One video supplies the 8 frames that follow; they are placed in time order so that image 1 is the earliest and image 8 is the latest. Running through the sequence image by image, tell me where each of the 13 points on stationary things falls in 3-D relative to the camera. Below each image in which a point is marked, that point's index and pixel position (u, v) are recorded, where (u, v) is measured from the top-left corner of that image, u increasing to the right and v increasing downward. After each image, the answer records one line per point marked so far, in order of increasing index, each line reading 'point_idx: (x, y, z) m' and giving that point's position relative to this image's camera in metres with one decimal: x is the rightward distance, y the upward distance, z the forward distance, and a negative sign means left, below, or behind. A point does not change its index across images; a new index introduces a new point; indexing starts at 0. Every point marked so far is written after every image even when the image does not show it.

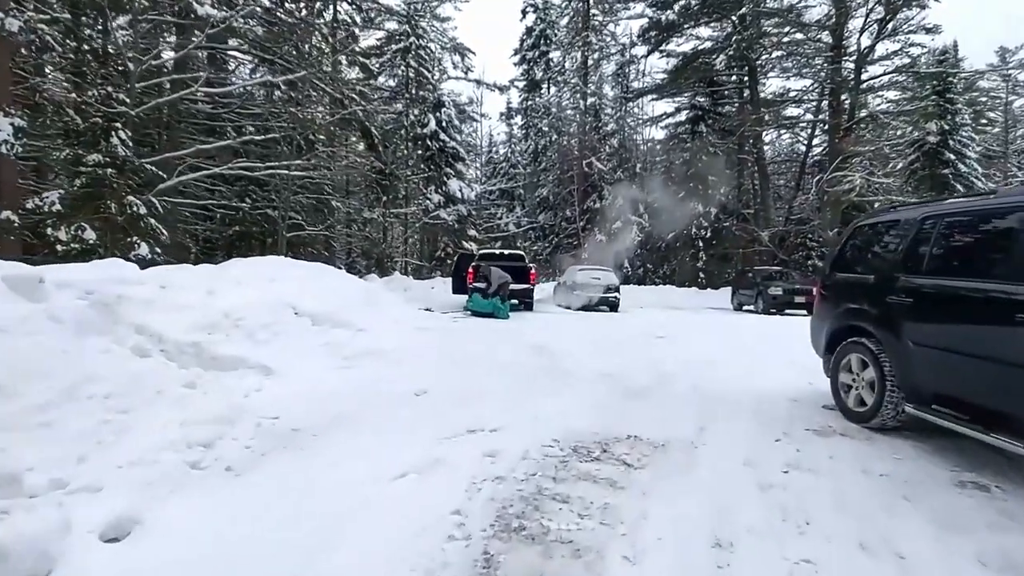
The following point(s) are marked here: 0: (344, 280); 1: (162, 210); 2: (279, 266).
0: (-3.2, +0.1, +10.1) m
1: (-8.3, +1.9, +12.4) m
2: (-4.1, +0.4, +9.3) m
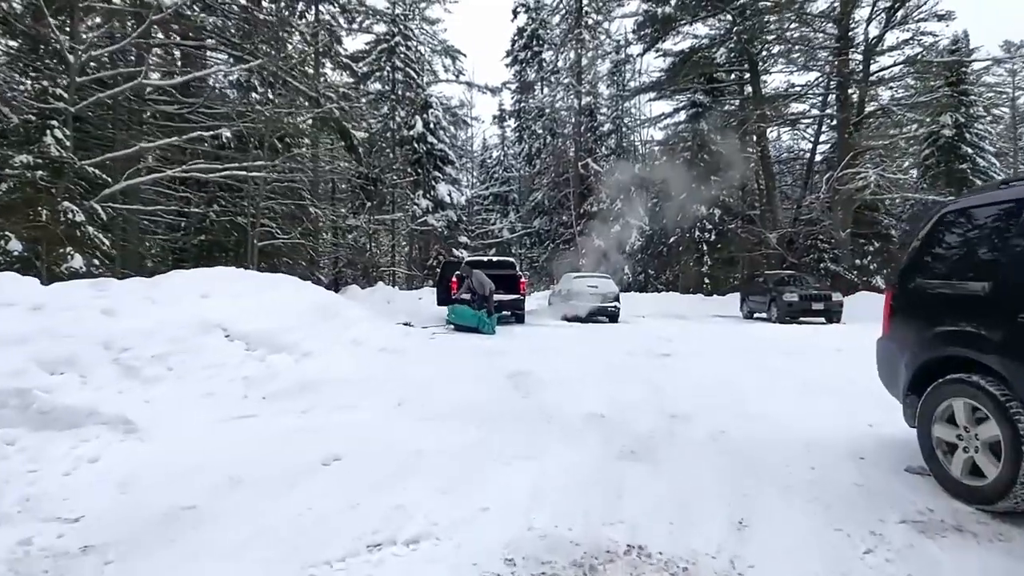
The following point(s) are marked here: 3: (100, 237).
0: (-3.5, -0.1, +8.7) m
1: (-8.7, +1.5, +11.1) m
2: (-4.4, +0.1, +8.0) m
3: (-8.2, +1.0, +10.3) m
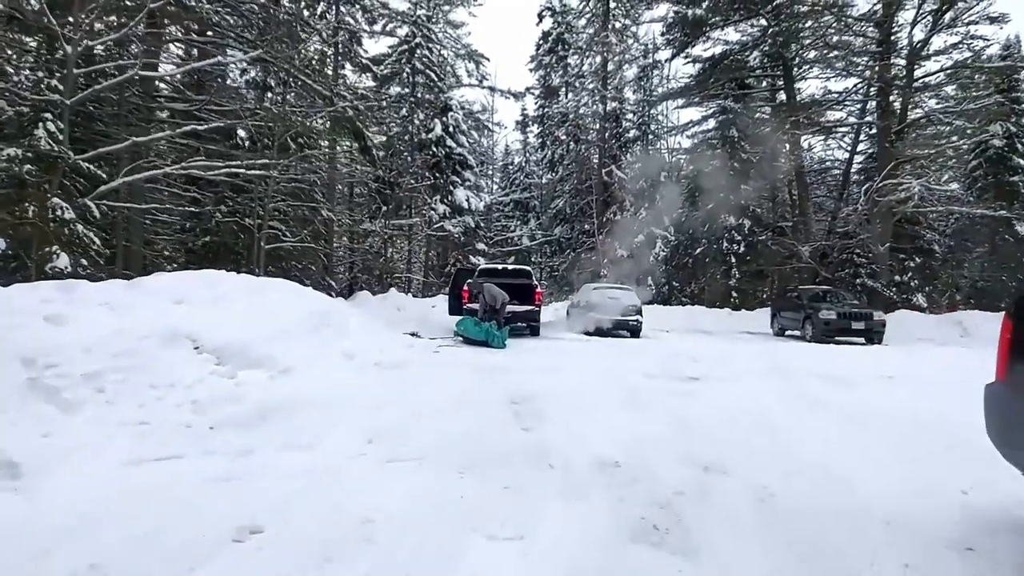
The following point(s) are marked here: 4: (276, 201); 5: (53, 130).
0: (-3.4, -0.2, +8.0) m
1: (-8.4, +1.5, +10.6) m
2: (-4.2, 0.0, +7.3) m
3: (-7.9, +1.0, +9.8) m
4: (-8.0, +2.9, +17.4) m
5: (-8.8, +3.0, +10.0) m
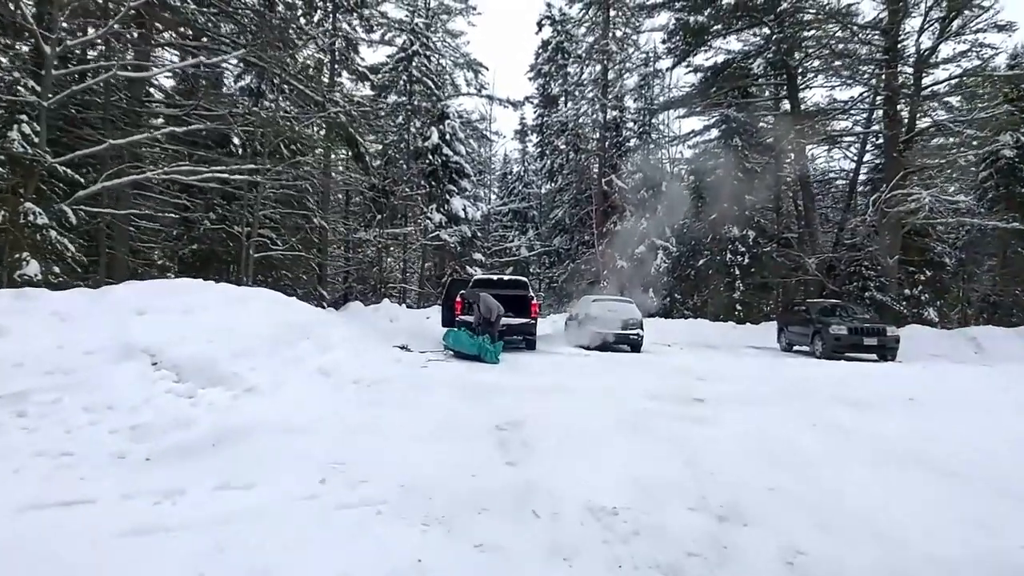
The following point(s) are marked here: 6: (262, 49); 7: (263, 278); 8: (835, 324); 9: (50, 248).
0: (-3.5, -0.4, +7.5) m
1: (-8.5, +1.3, +10.1) m
2: (-4.4, -0.1, +6.8) m
3: (-8.0, +0.8, +9.3) m
4: (-8.1, +2.6, +17.0) m
5: (-8.9, +2.9, +9.6) m
6: (-6.5, +6.2, +13.6) m
7: (-8.7, +0.4, +18.1) m
8: (+8.5, -1.0, +13.7) m
9: (-8.1, +0.7, +9.2) m
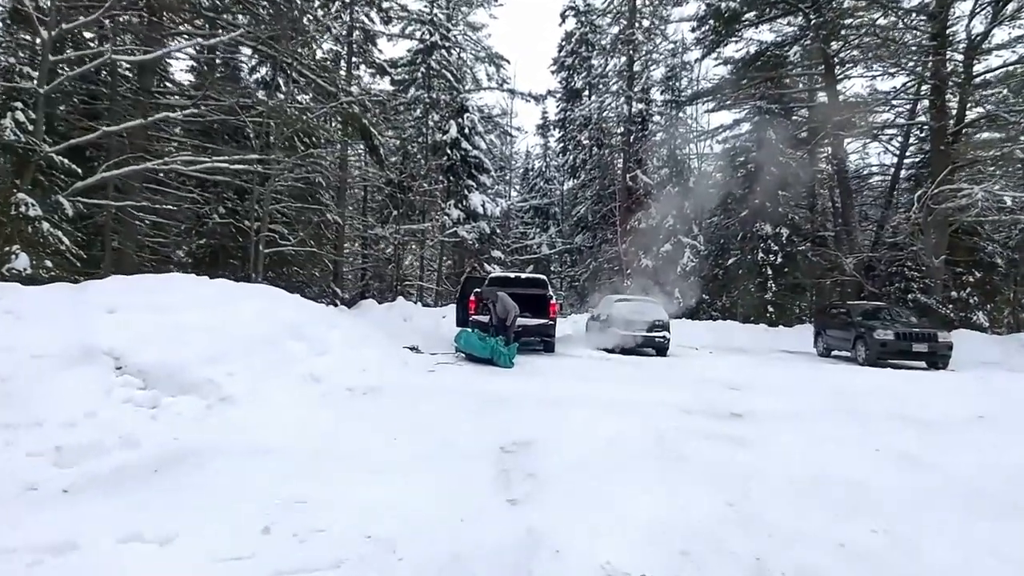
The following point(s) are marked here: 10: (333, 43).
0: (-3.3, -0.3, +6.9) m
1: (-8.2, +1.4, +9.8) m
2: (-4.2, 0.0, +6.2) m
3: (-7.8, +0.9, +8.9) m
4: (-7.5, +2.7, +16.5) m
5: (-8.6, +3.0, +9.2) m
6: (-6.0, +6.3, +13.1) m
7: (-8.1, +0.5, +17.8) m
8: (+8.9, -1.0, +12.6) m
9: (-7.8, +0.8, +8.8) m
10: (-6.4, +8.8, +18.9) m
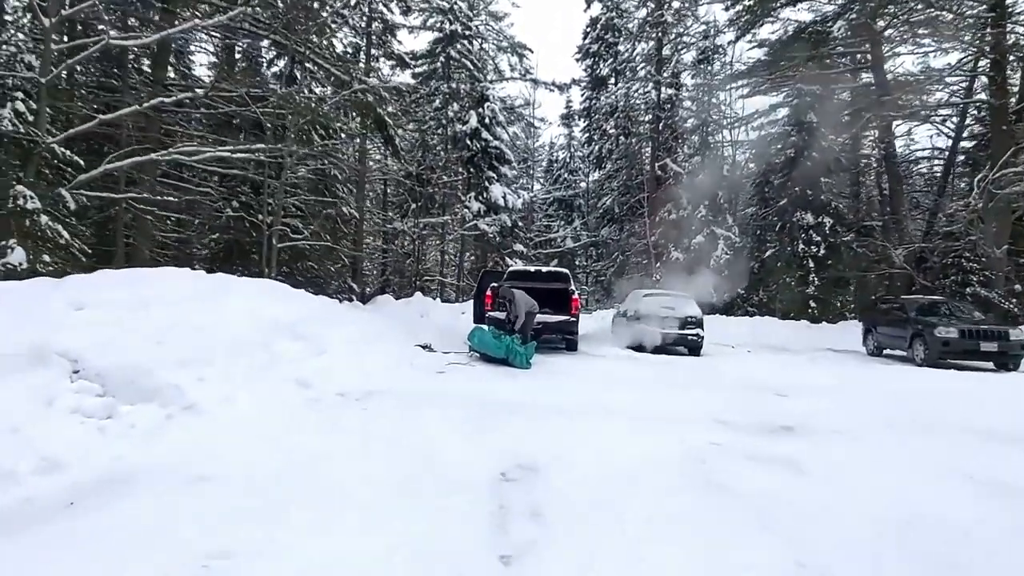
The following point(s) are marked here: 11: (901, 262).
0: (-3.1, -0.2, +6.3) m
1: (-7.9, +1.5, +9.4) m
2: (-4.1, 0.0, +5.7) m
3: (-7.5, +1.0, +8.6) m
4: (-6.8, +2.8, +16.1) m
5: (-8.3, +3.0, +8.9) m
6: (-5.5, +6.4, +12.6) m
7: (-7.3, +0.6, +17.4) m
8: (+9.4, -0.8, +11.4) m
9: (-7.6, +0.9, +8.4) m
10: (-5.7, +9.0, +18.4) m
11: (+13.9, +0.9, +18.6) m
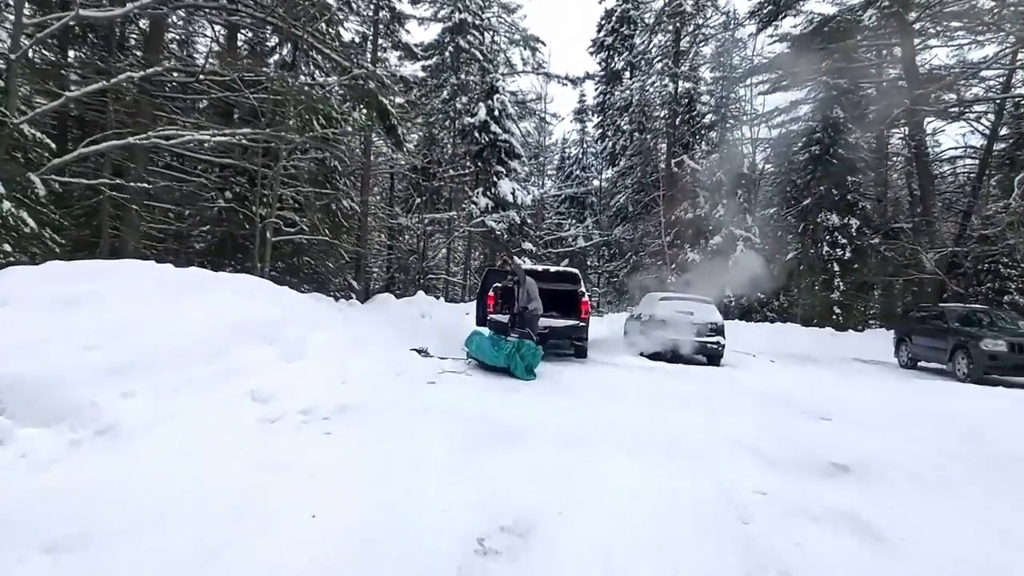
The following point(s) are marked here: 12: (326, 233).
0: (-3.1, -0.2, +5.6) m
1: (-7.8, +1.6, +8.7) m
2: (-4.1, +0.1, +5.0) m
3: (-7.4, +1.1, +7.9) m
4: (-6.5, +2.9, +15.5) m
5: (-8.2, +3.2, +8.2) m
6: (-5.3, +6.5, +11.9) m
7: (-7.1, +0.7, +16.7) m
8: (+9.5, -1.0, +10.4) m
9: (-7.5, +1.0, +7.7) m
10: (-5.3, +9.1, +17.7) m
11: (+14.2, +0.7, +17.5) m
12: (-5.6, +1.7, +16.0) m
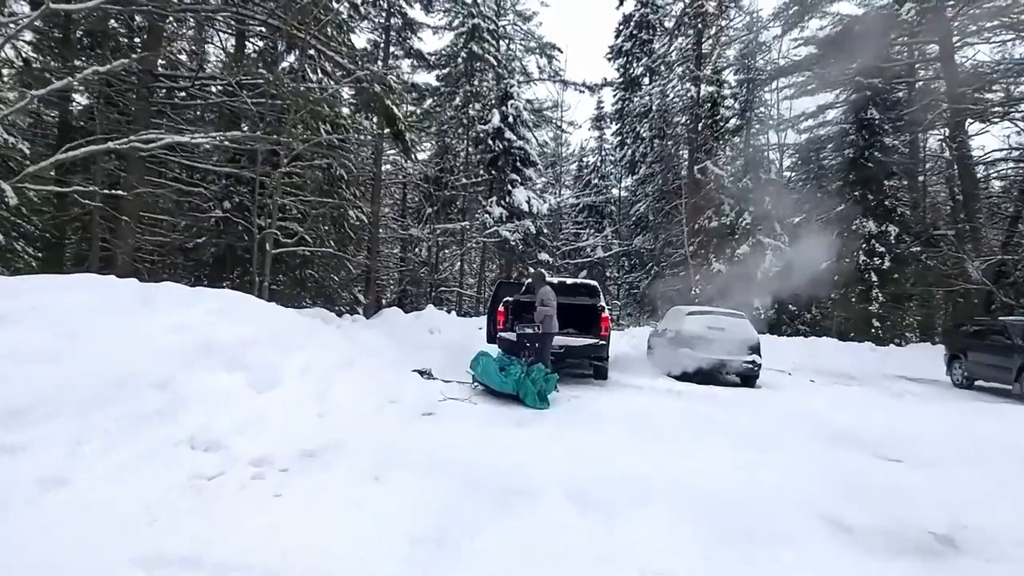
0: (-3.1, -0.4, +4.8) m
1: (-7.6, +1.3, +8.2) m
2: (-4.0, -0.1, +4.2) m
3: (-7.3, +0.9, +7.3) m
4: (-6.1, +2.5, +14.9) m
5: (-8.1, +2.9, +7.7) m
6: (-5.0, +6.2, +11.3) m
7: (-6.7, +0.3, +16.1) m
8: (+9.7, -1.2, +9.2) m
9: (-7.4, +0.7, +7.2) m
10: (-4.8, +8.6, +17.2) m
11: (+14.6, +0.4, +16.2) m
12: (-5.2, +1.3, +15.3) m
